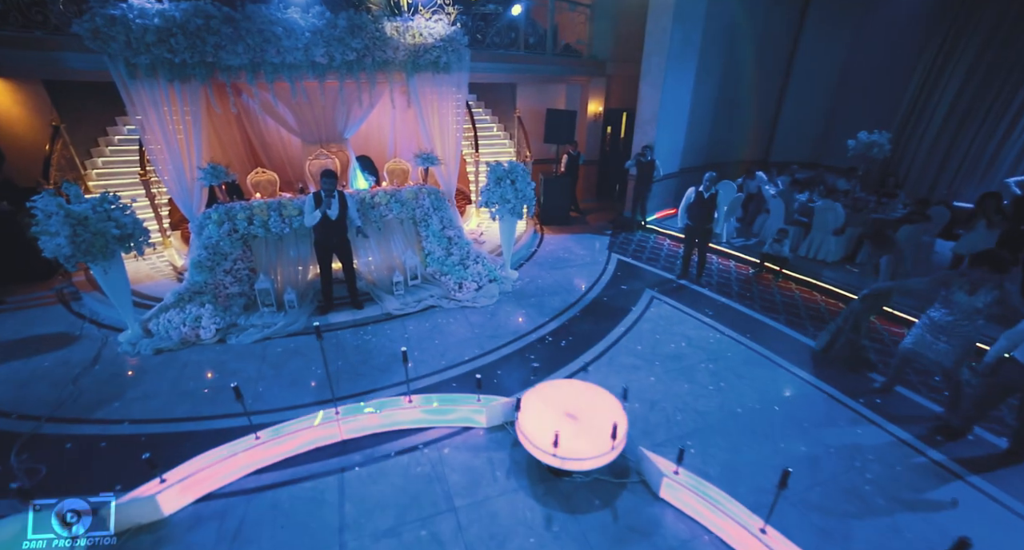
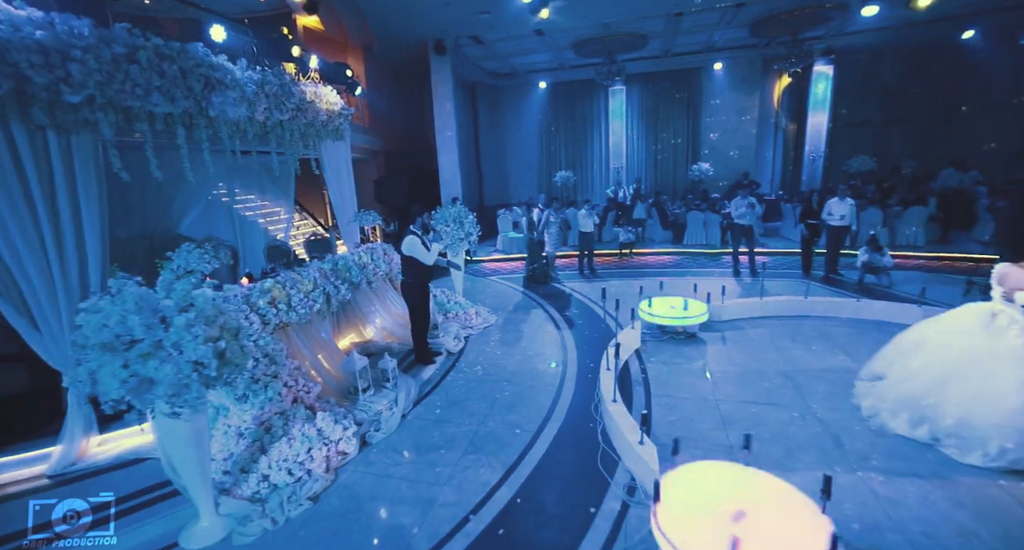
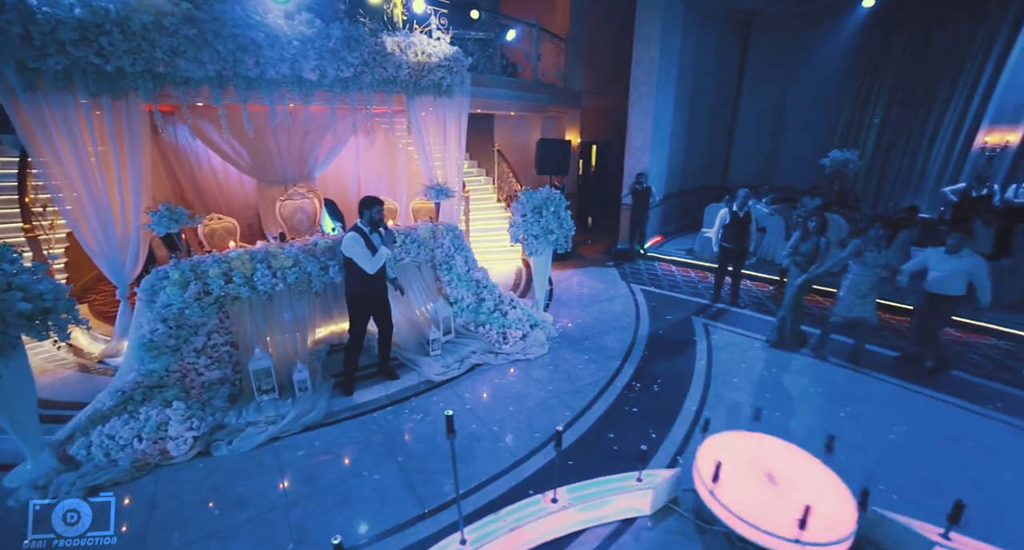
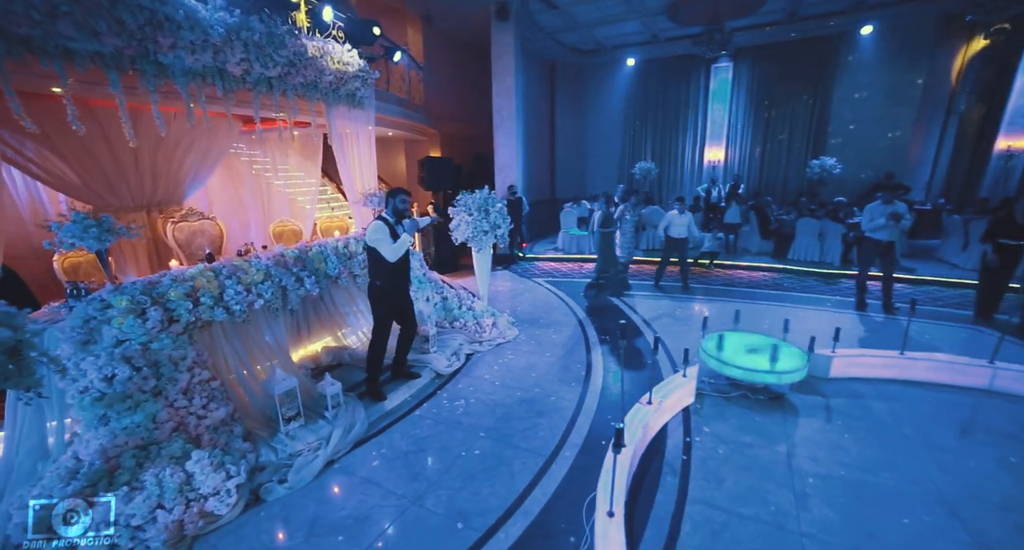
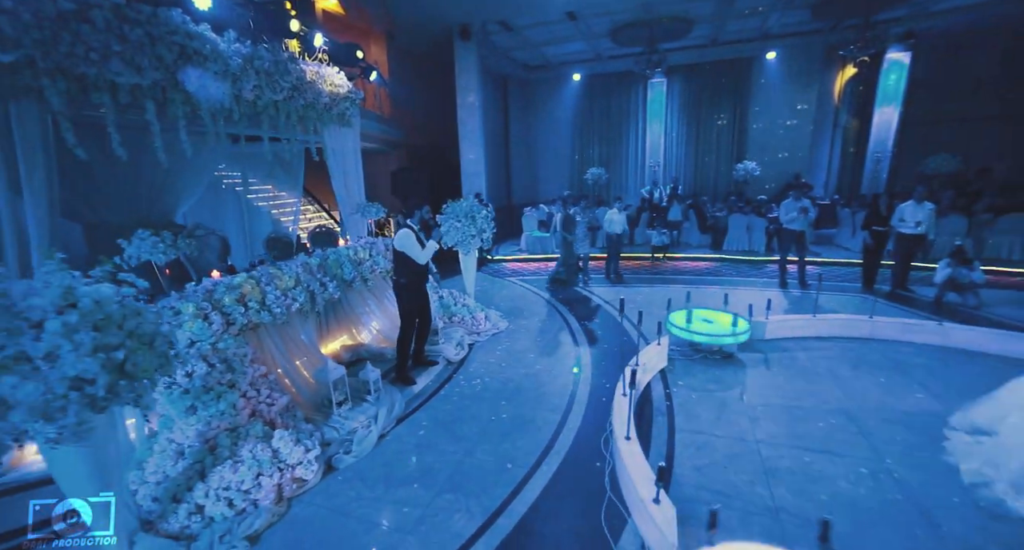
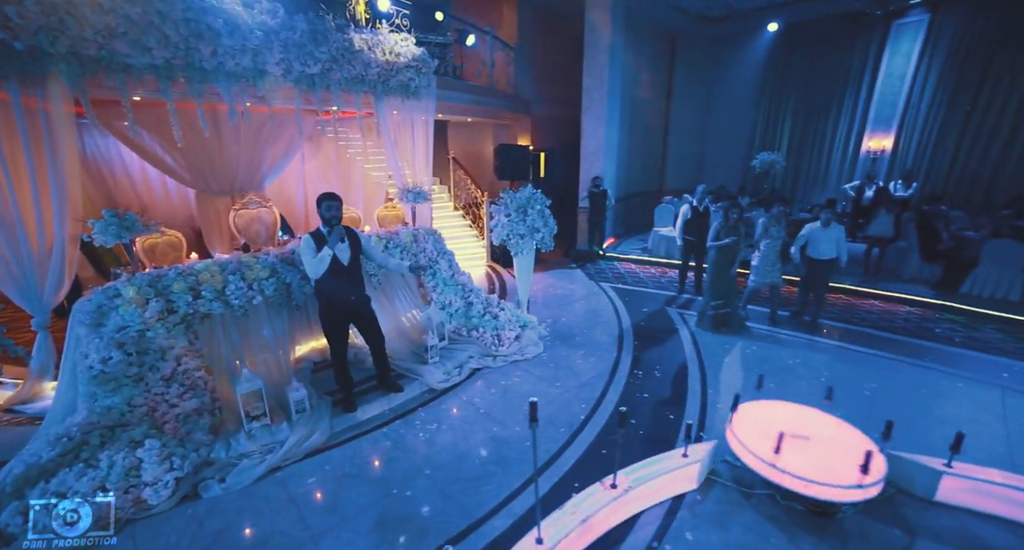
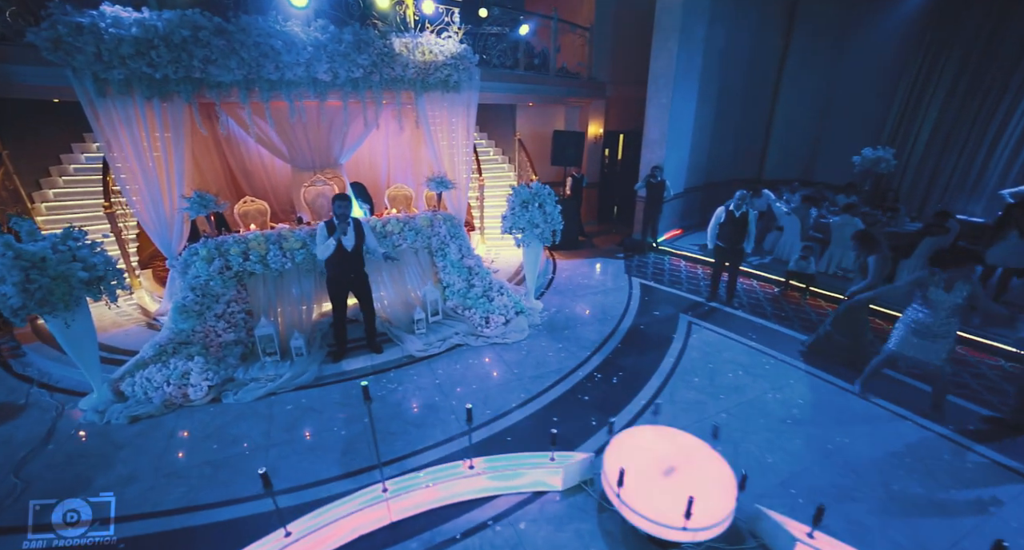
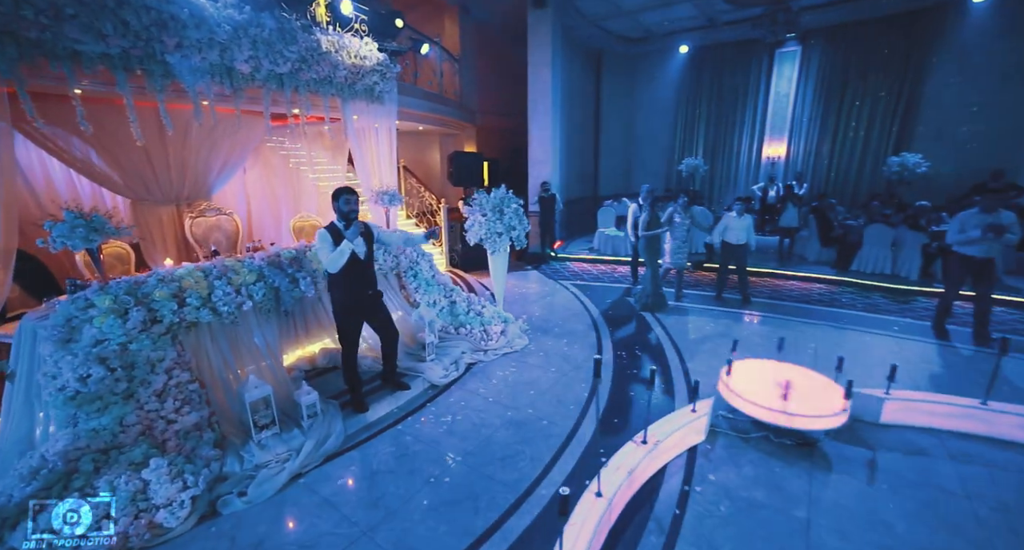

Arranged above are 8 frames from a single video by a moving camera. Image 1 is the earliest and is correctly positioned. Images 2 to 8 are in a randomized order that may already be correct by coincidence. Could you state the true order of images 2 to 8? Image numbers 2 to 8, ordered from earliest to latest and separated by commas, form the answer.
7, 3, 6, 8, 4, 5, 2
